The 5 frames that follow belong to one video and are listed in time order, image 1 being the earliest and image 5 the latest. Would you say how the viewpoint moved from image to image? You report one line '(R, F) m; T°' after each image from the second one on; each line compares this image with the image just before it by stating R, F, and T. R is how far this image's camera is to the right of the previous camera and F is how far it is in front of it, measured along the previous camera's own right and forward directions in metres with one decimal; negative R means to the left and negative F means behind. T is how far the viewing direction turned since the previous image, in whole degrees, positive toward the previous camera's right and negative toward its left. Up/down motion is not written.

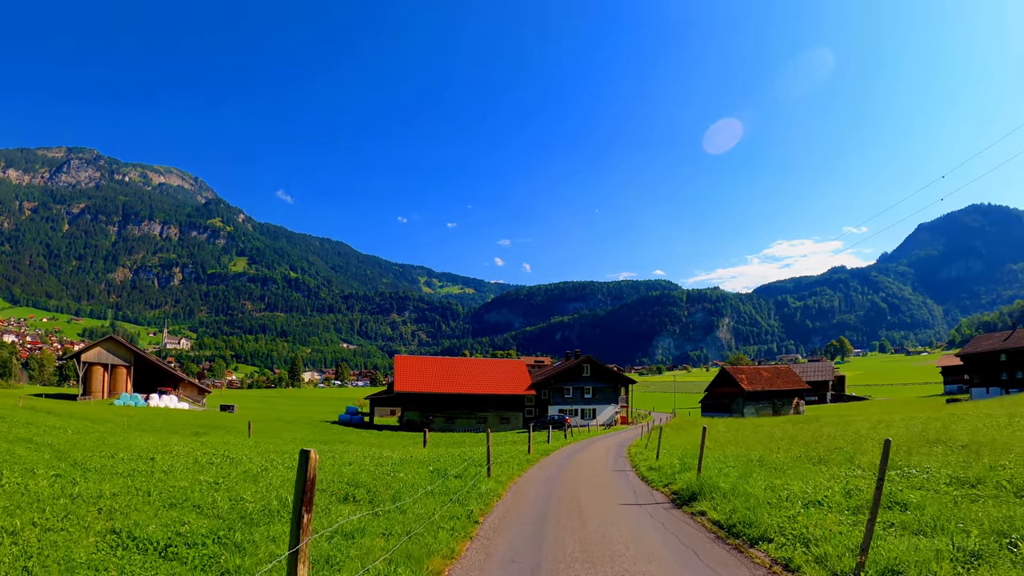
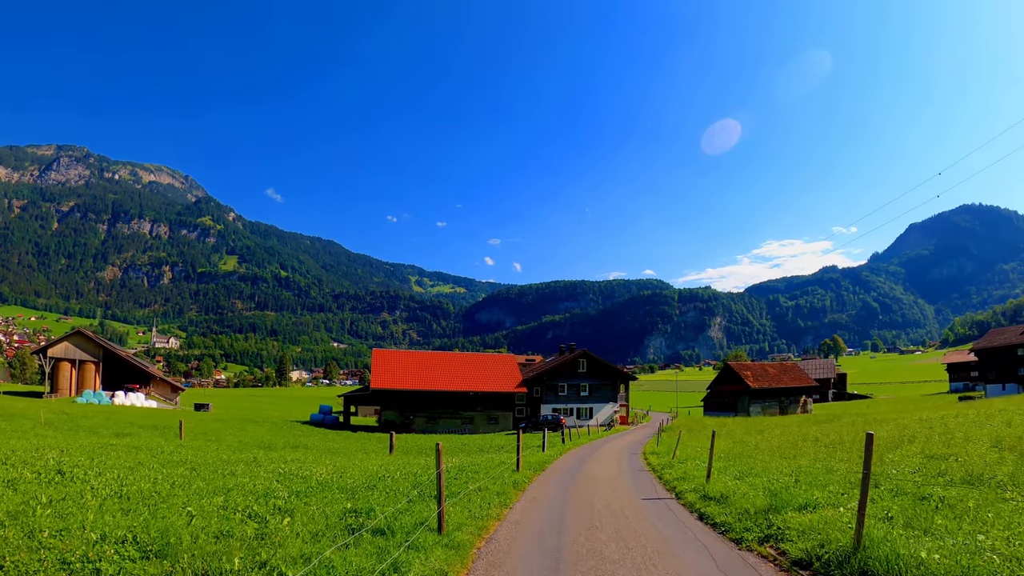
(+0.2, +5.5) m; +1°
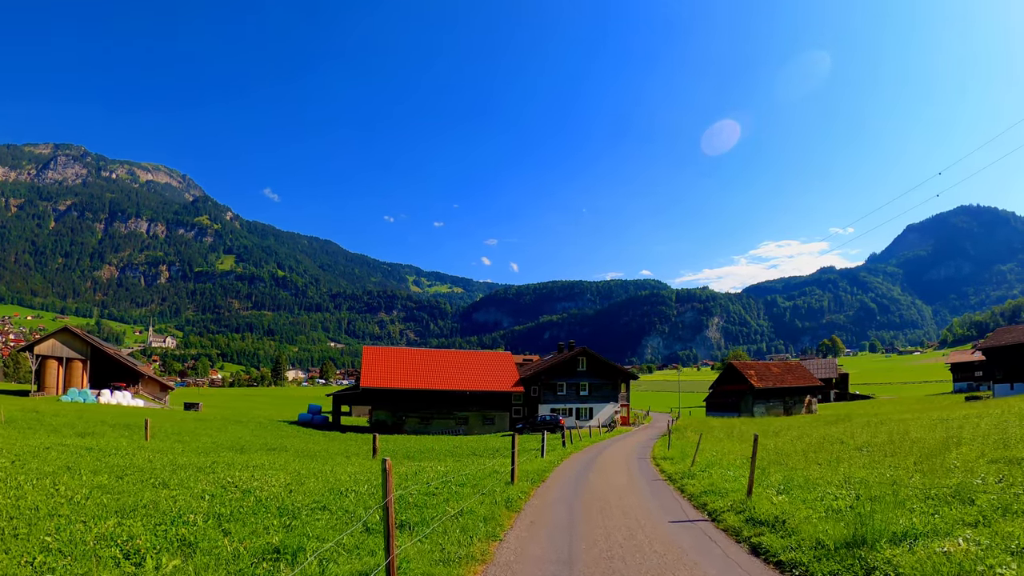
(+0.1, +2.2) m; 0°
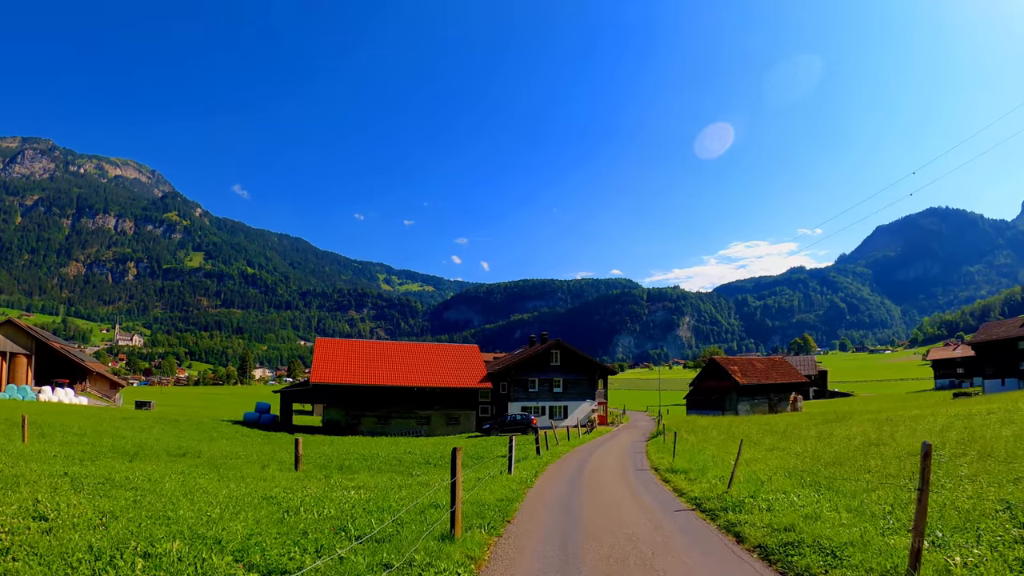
(+0.3, +4.8) m; +3°
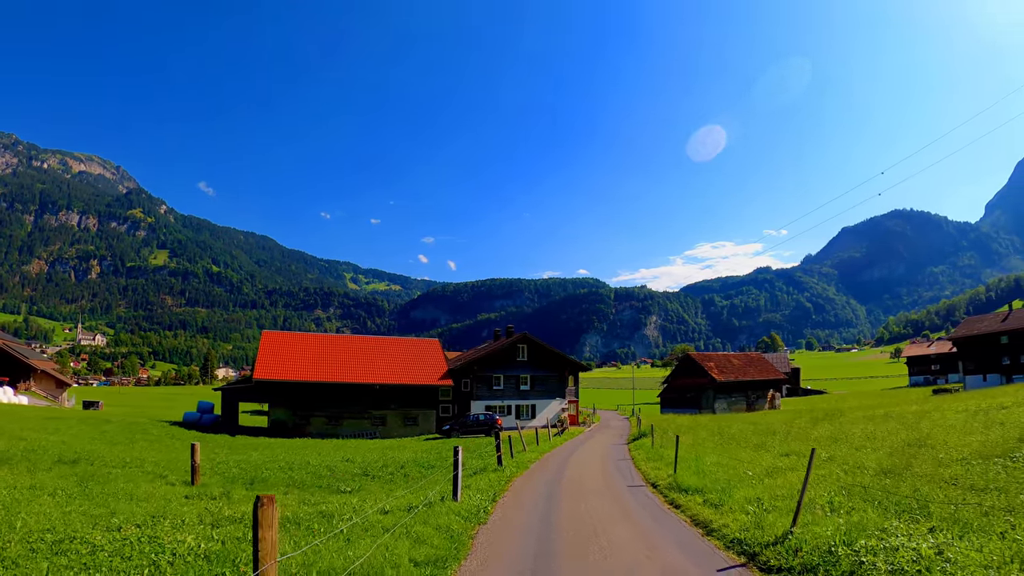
(+0.3, +3.8) m; +3°
